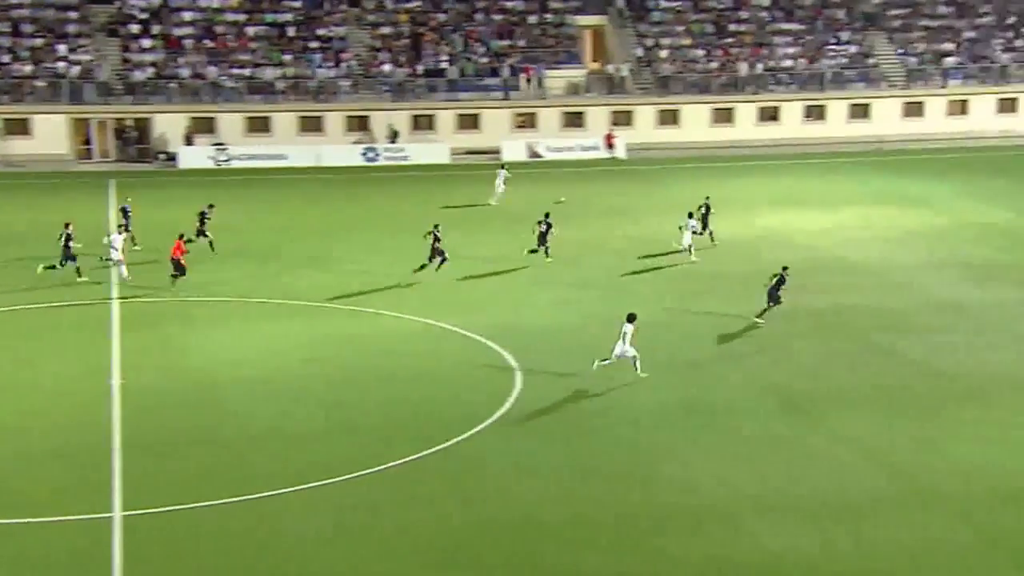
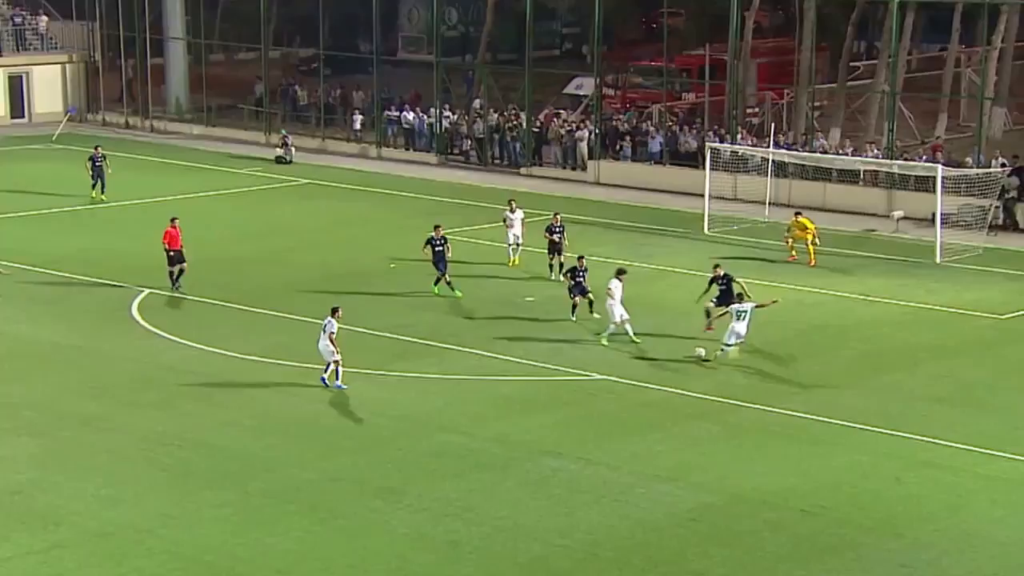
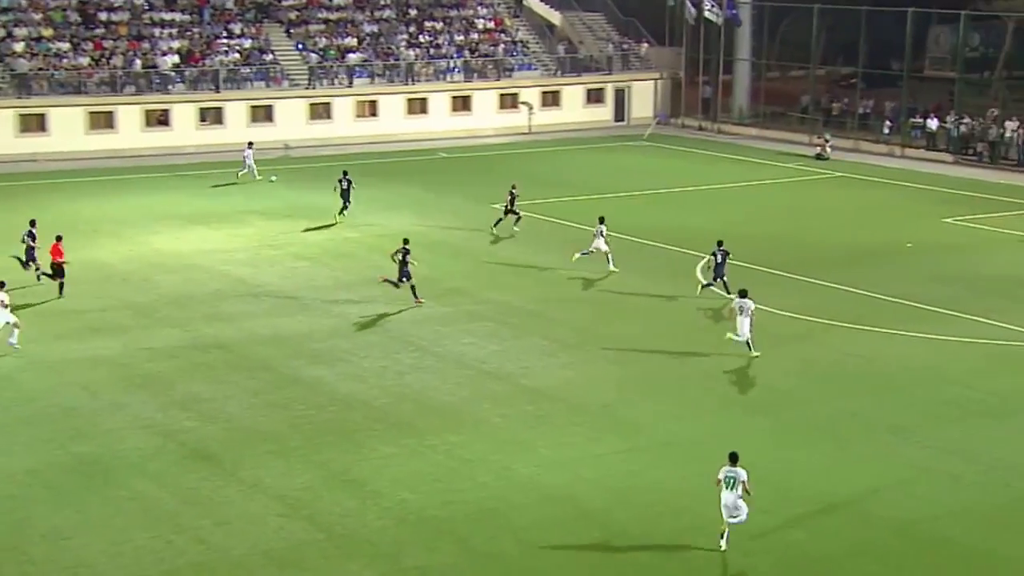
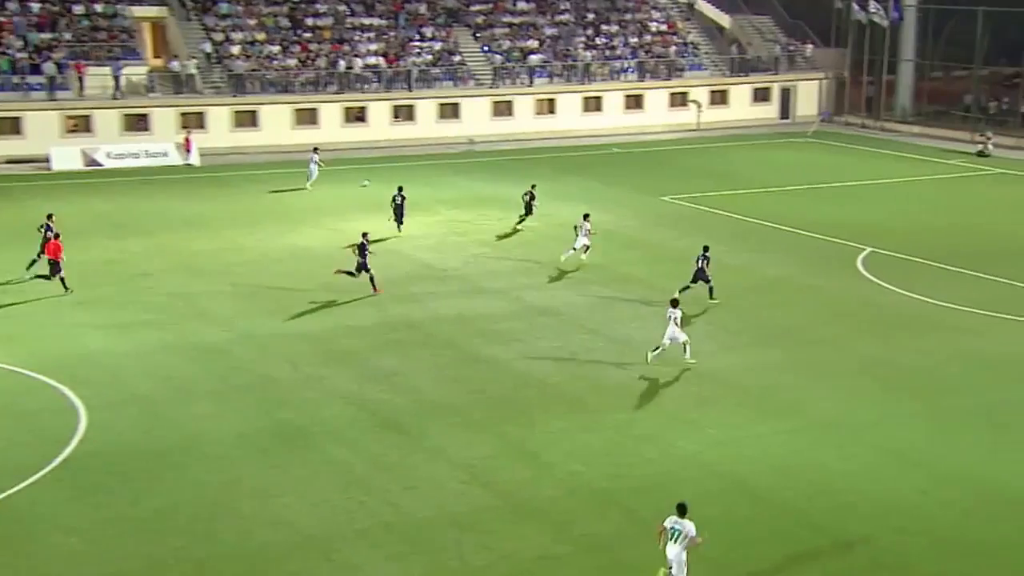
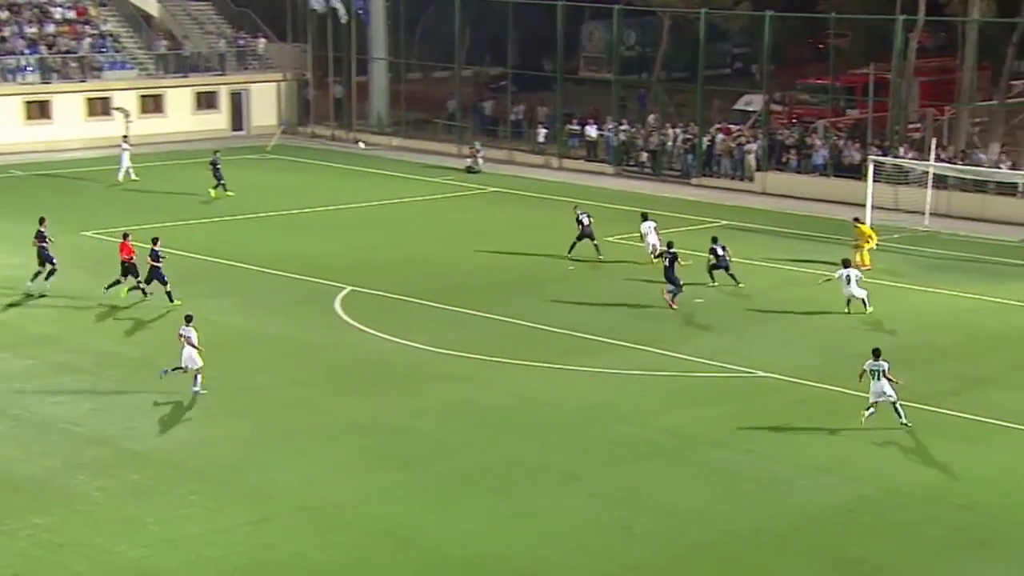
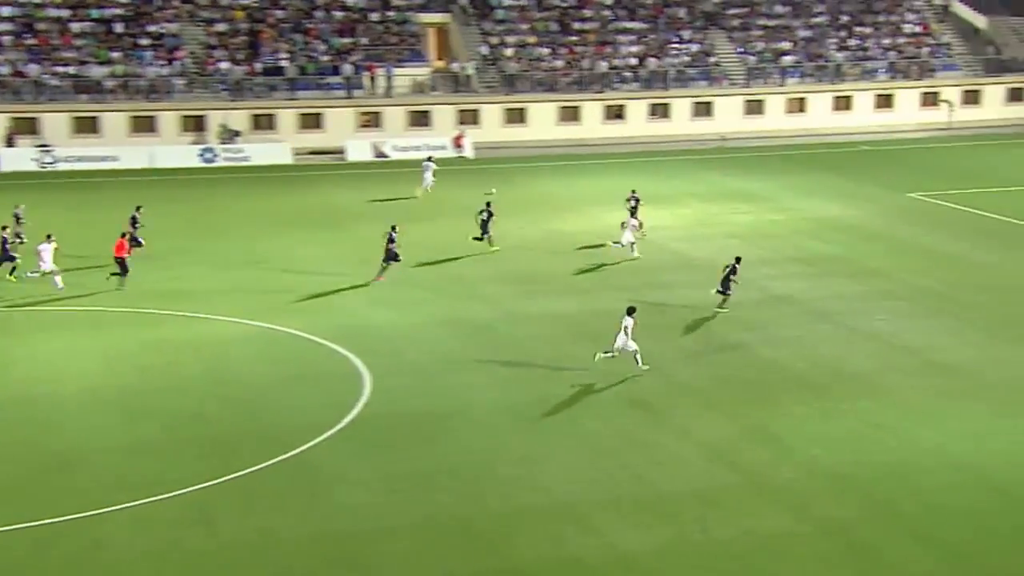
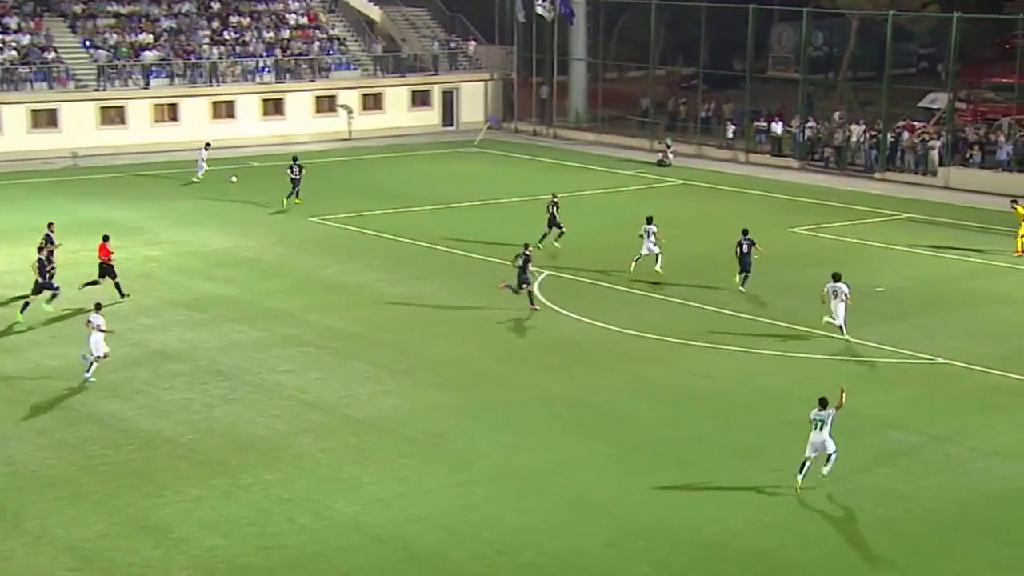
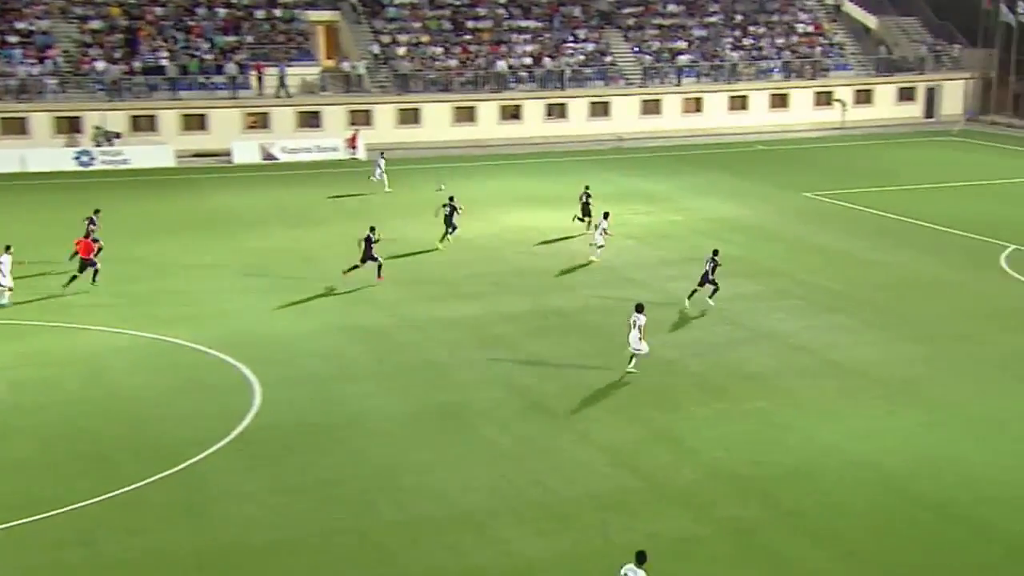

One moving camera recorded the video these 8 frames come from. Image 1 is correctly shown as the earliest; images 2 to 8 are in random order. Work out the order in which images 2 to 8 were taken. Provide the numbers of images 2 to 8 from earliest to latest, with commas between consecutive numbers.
6, 8, 4, 3, 7, 5, 2
